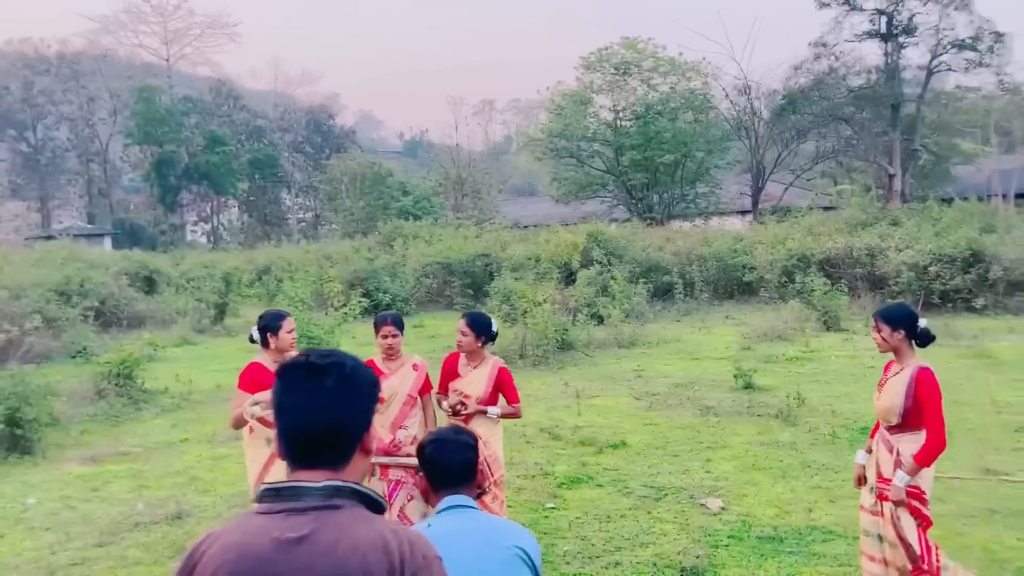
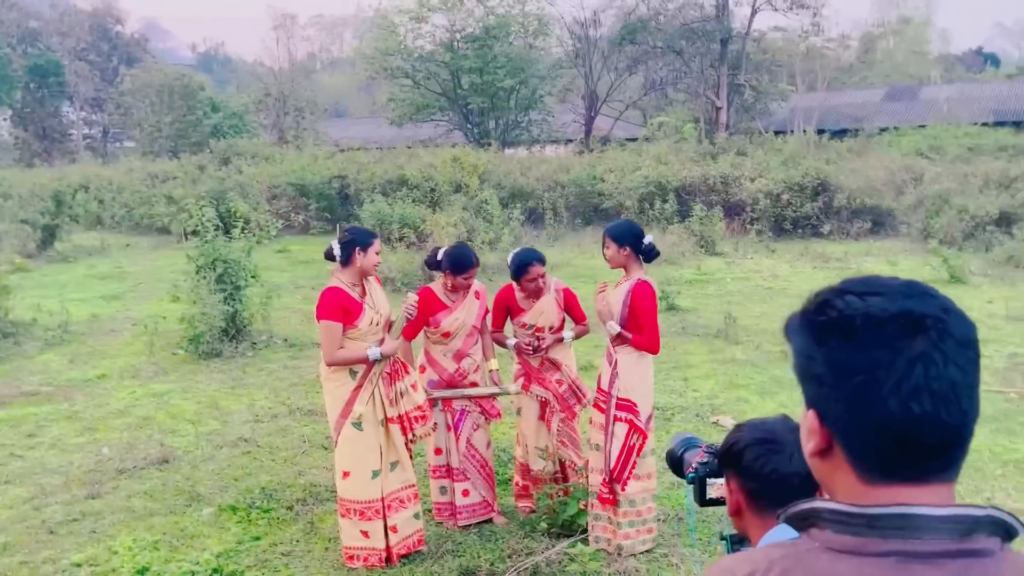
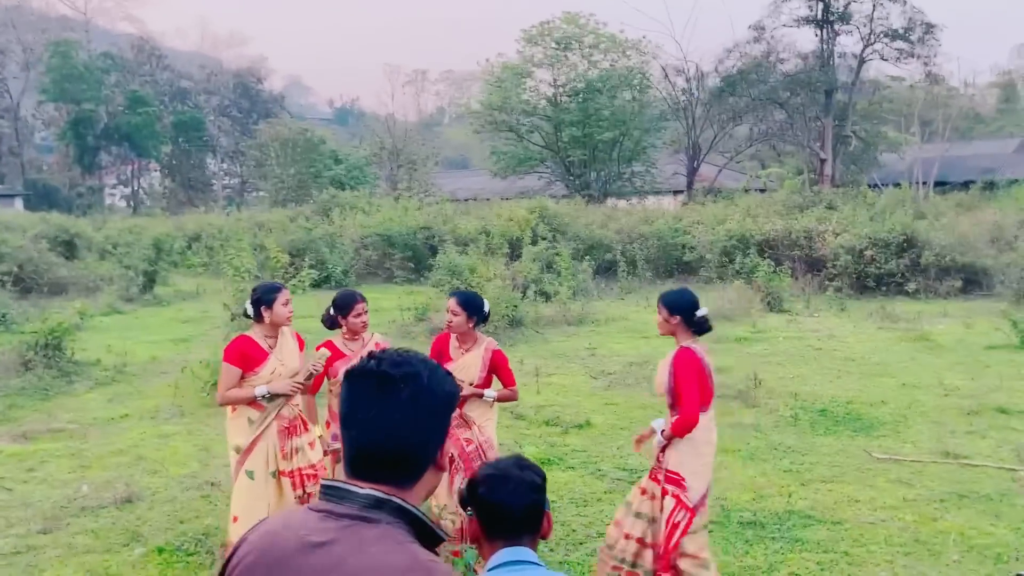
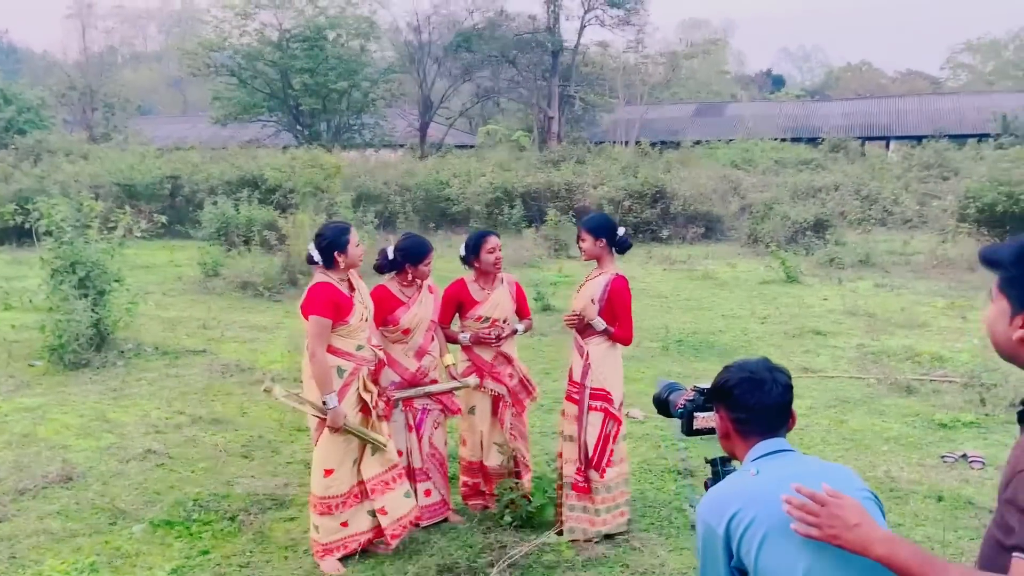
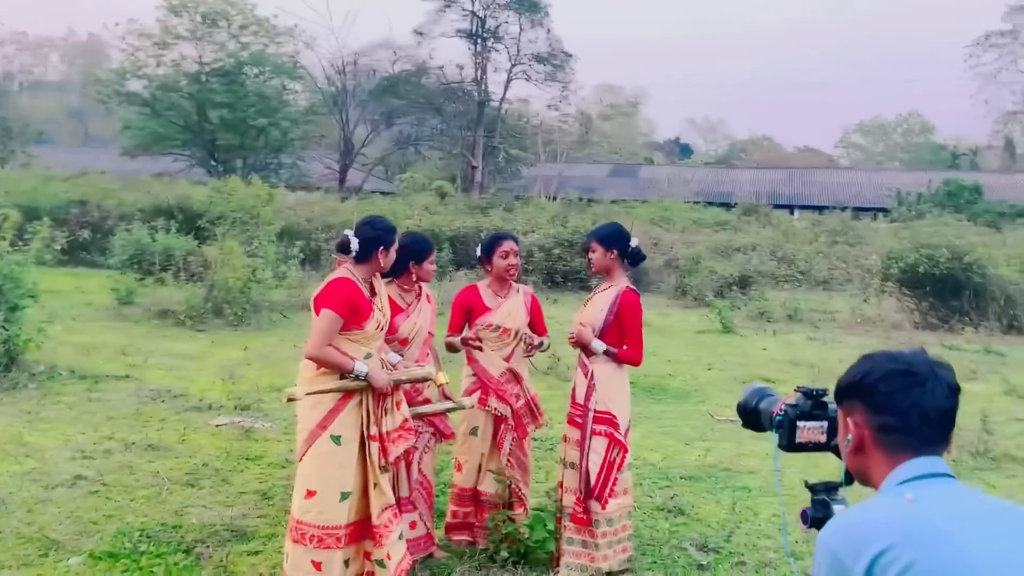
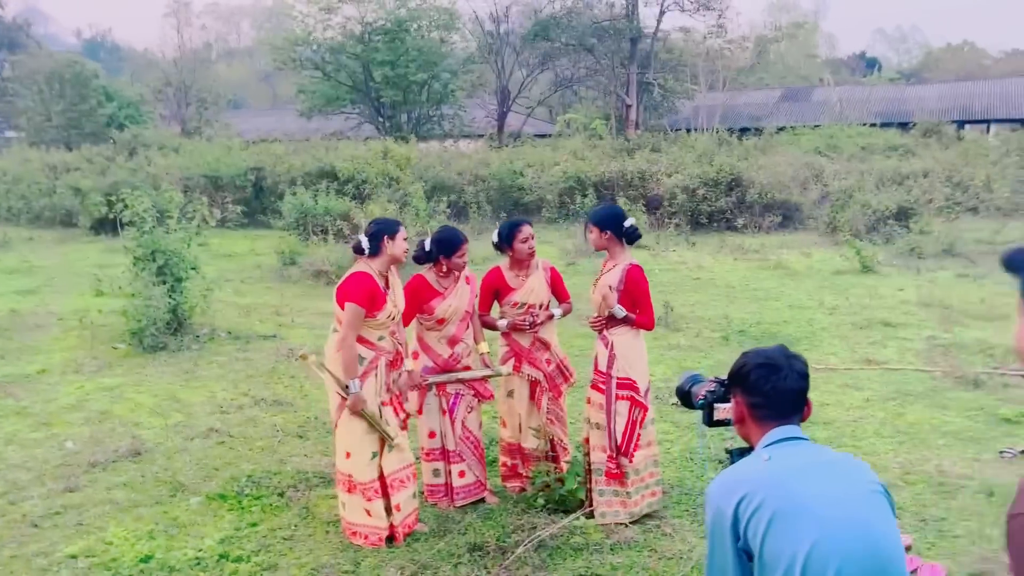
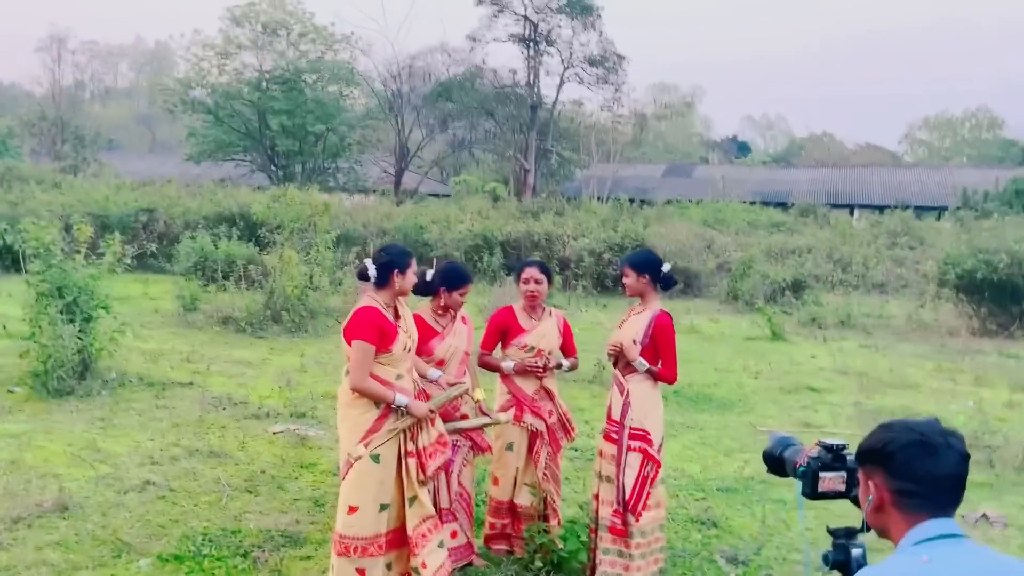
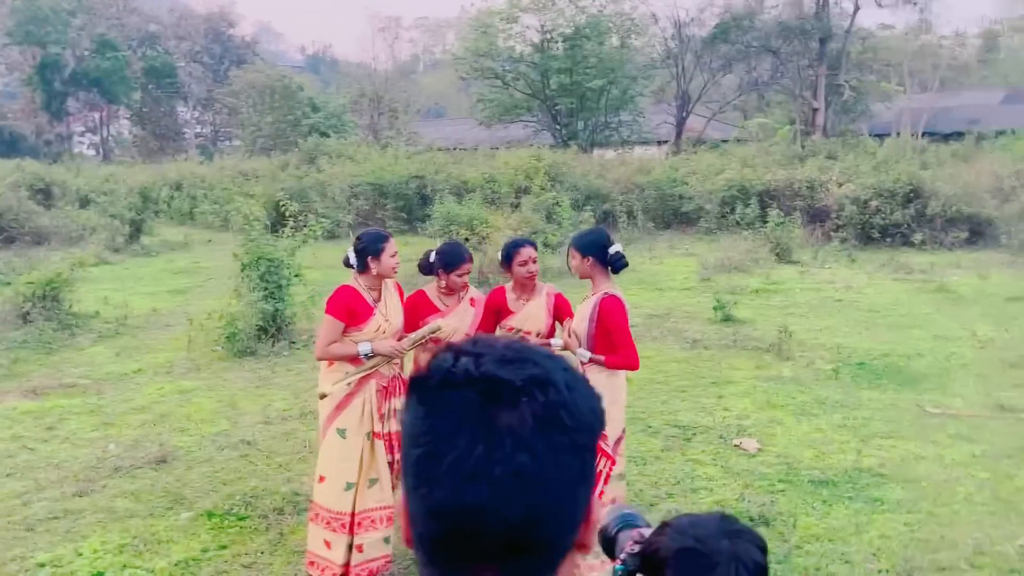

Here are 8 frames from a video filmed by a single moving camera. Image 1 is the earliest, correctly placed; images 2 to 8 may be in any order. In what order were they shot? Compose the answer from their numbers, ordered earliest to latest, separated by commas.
3, 8, 2, 6, 4, 7, 5
